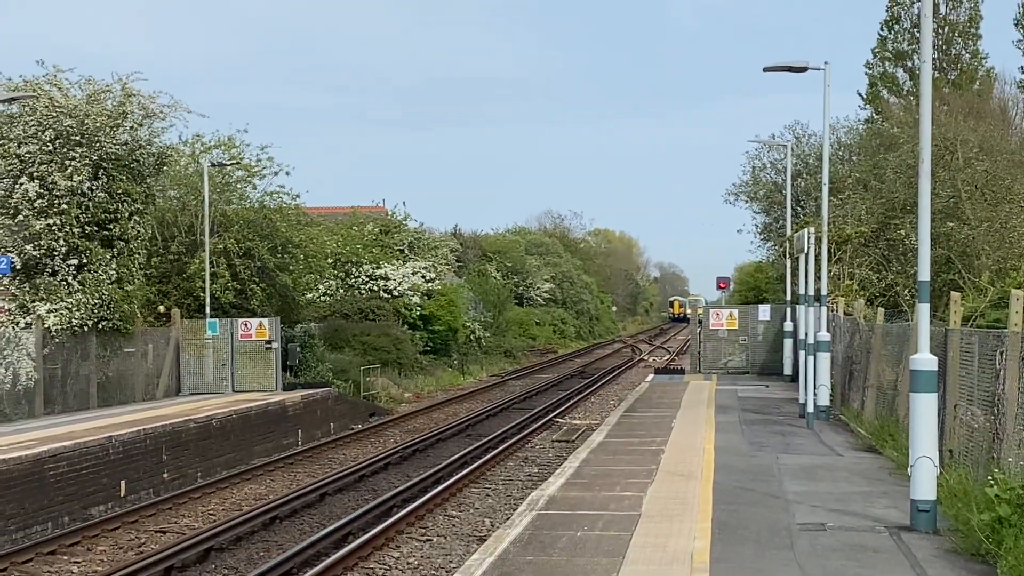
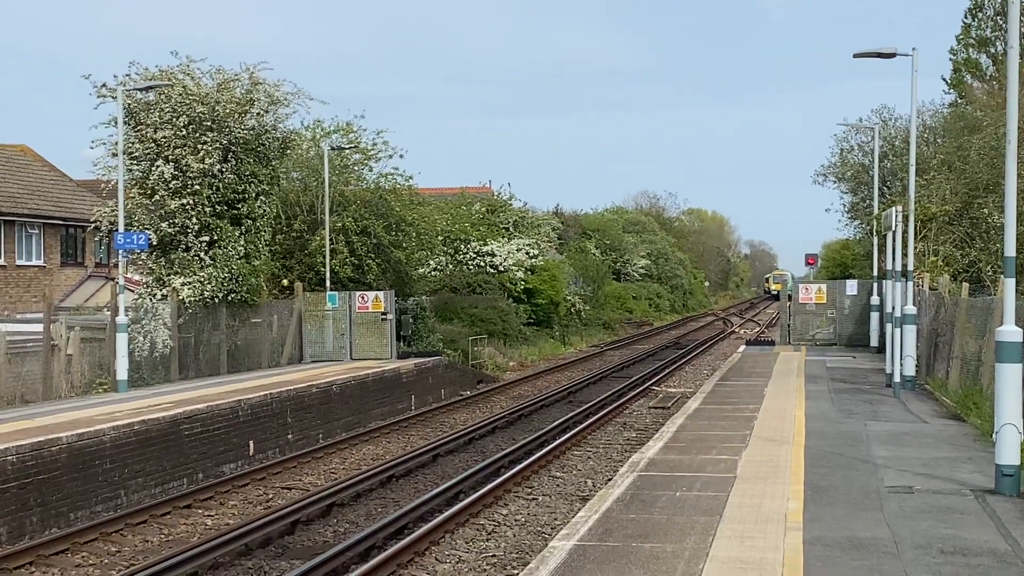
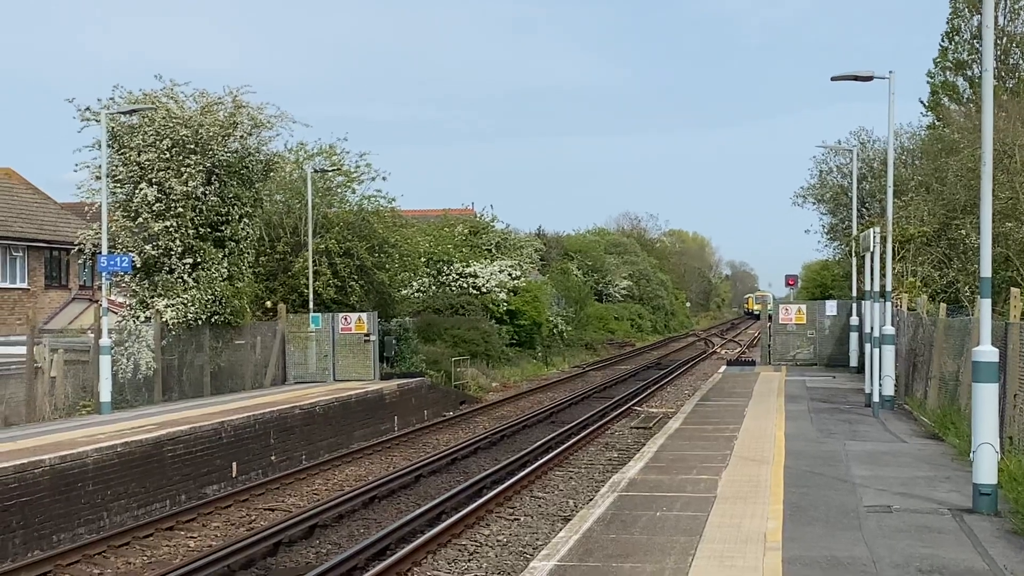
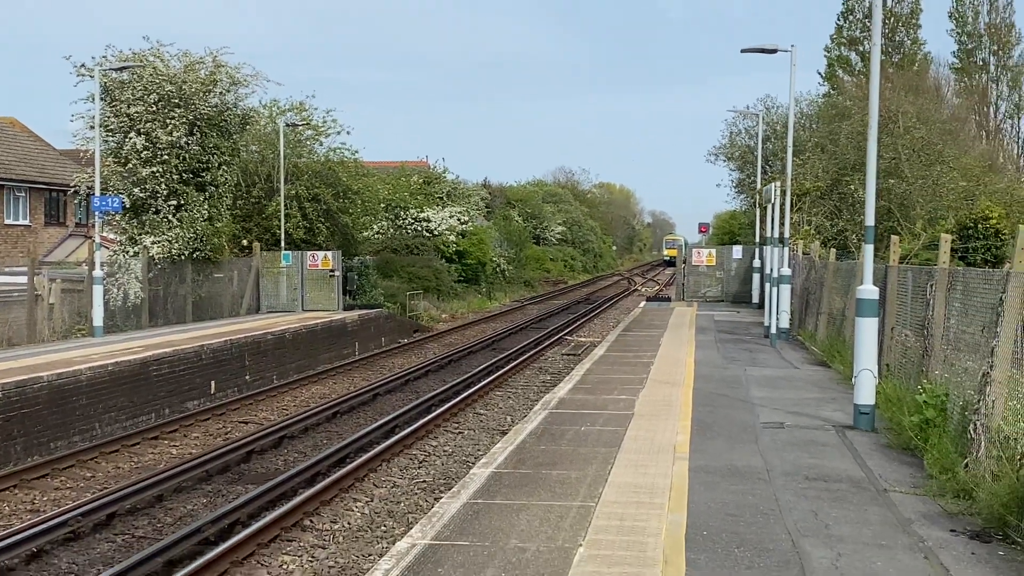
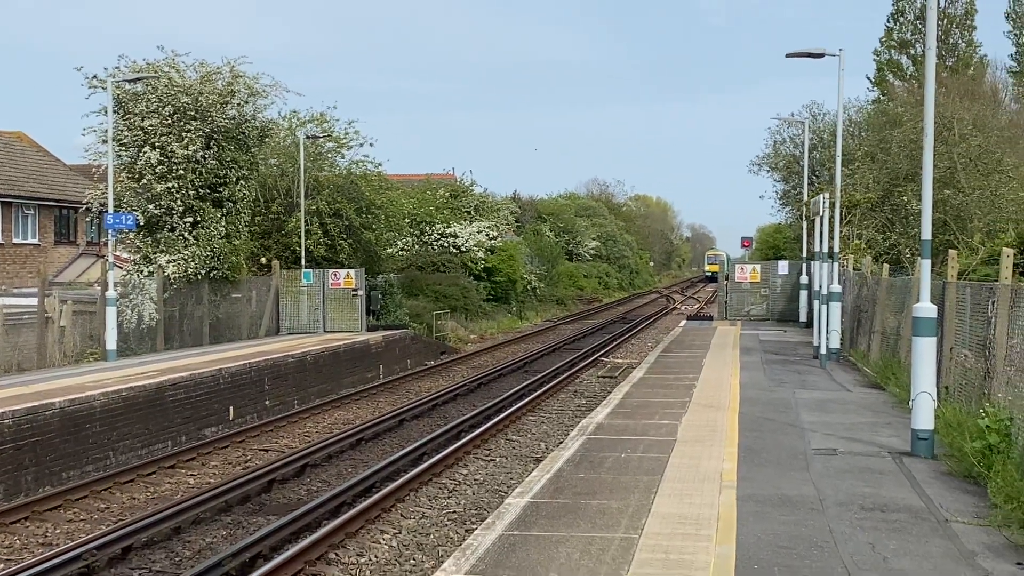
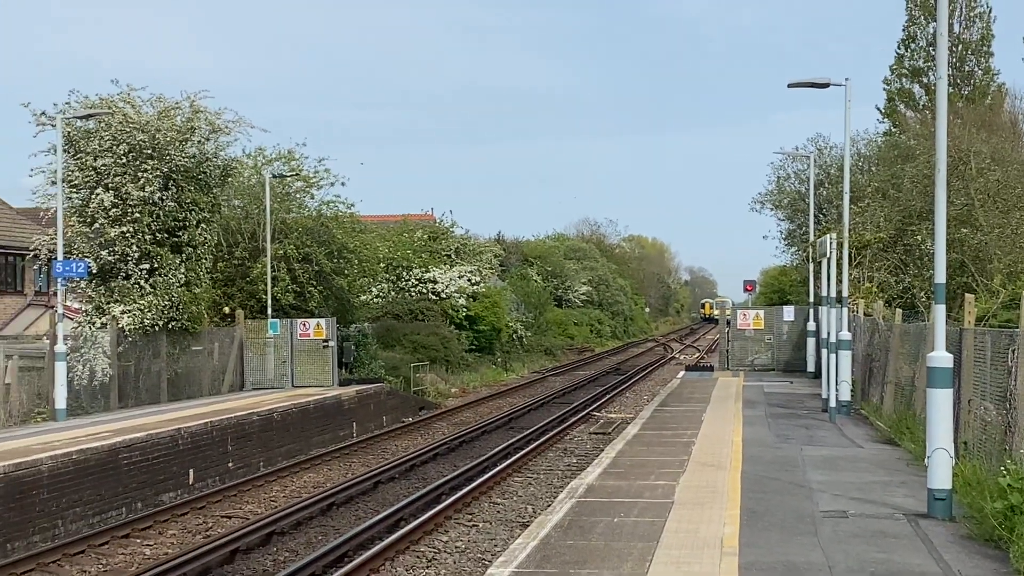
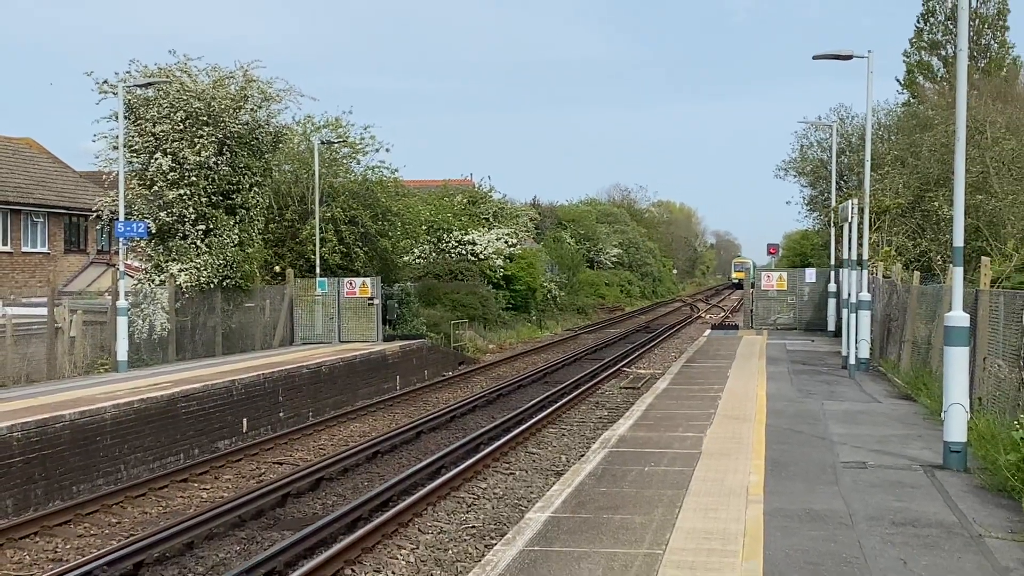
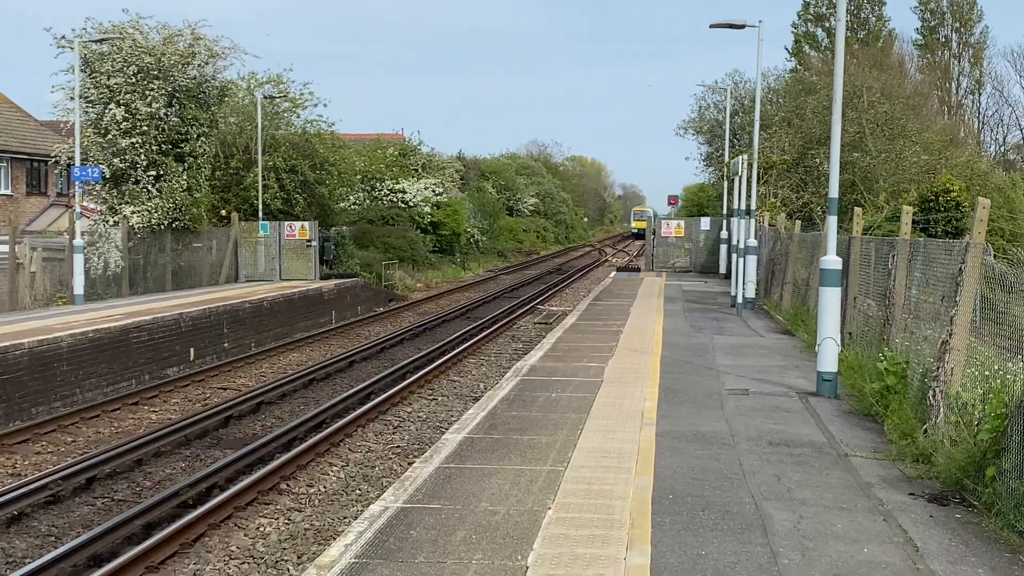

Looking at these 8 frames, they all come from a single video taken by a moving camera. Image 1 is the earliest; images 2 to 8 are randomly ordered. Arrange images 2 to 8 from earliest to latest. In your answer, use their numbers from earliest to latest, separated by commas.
6, 3, 2, 7, 5, 4, 8
